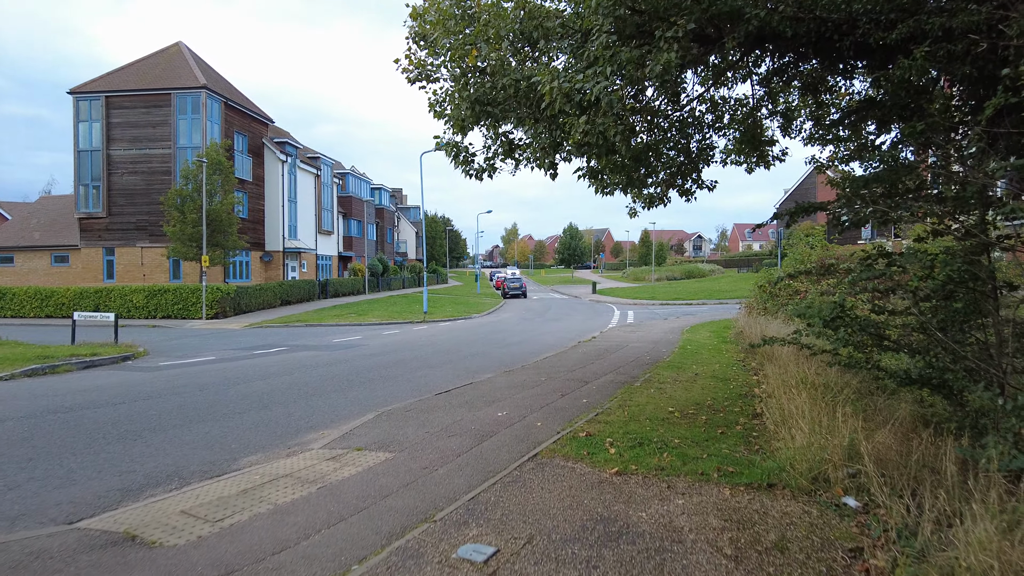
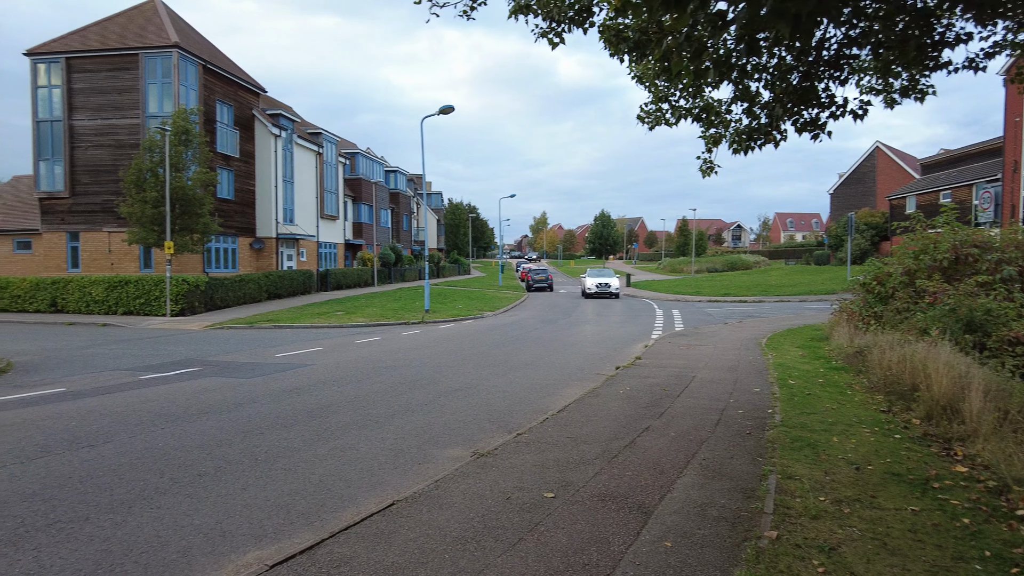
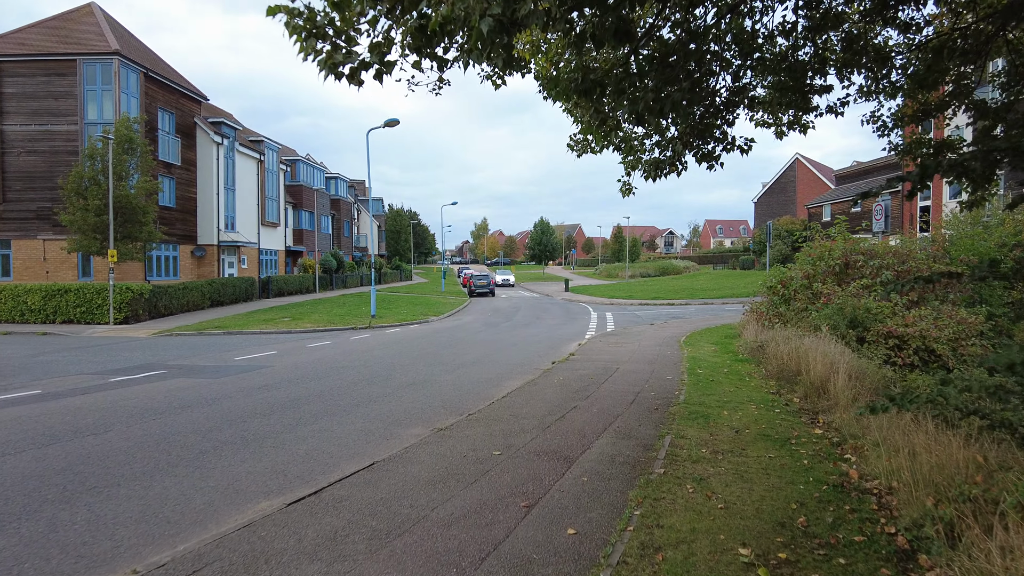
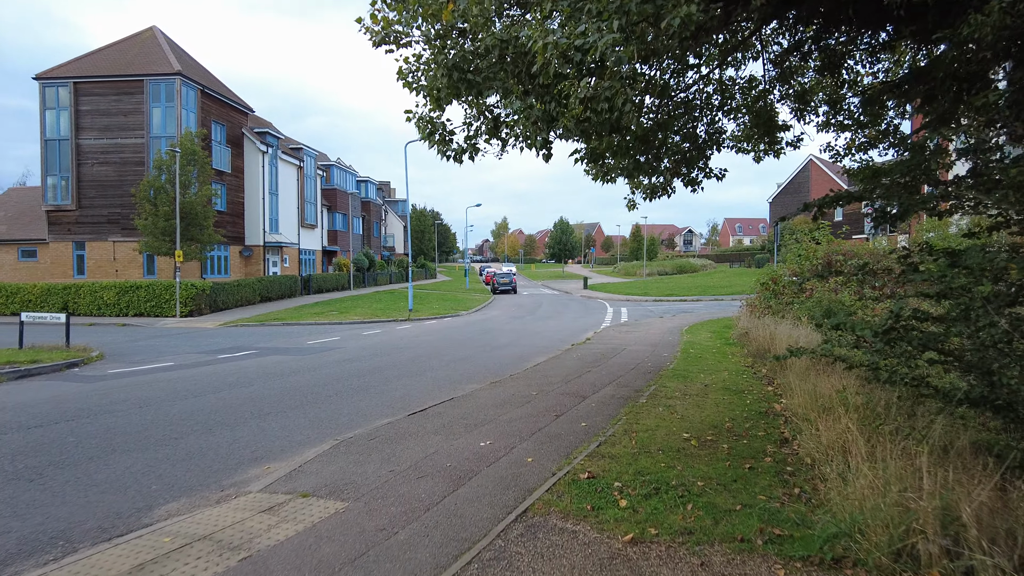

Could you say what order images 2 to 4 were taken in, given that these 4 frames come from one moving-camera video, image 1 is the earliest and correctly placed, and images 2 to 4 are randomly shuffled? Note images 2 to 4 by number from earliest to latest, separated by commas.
4, 3, 2
